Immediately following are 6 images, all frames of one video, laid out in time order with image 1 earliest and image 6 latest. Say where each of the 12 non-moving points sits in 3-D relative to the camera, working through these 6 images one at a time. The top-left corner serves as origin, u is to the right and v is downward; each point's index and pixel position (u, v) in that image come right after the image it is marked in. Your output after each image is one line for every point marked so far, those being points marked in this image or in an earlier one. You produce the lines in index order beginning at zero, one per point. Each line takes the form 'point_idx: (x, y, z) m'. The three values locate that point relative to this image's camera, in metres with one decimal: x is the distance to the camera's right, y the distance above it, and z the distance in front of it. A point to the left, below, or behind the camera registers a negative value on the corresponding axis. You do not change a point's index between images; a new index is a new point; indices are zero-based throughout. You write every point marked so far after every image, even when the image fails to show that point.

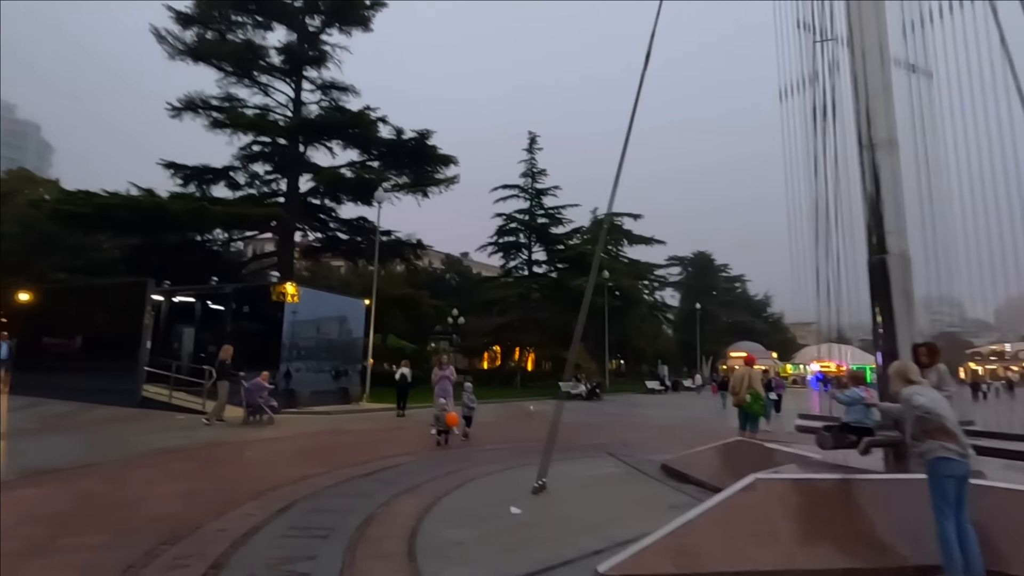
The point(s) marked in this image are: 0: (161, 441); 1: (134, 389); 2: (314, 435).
0: (-7.4, -3.3, +11.4) m
1: (-13.1, -3.5, +18.6) m
2: (-4.9, -3.6, +13.3) m
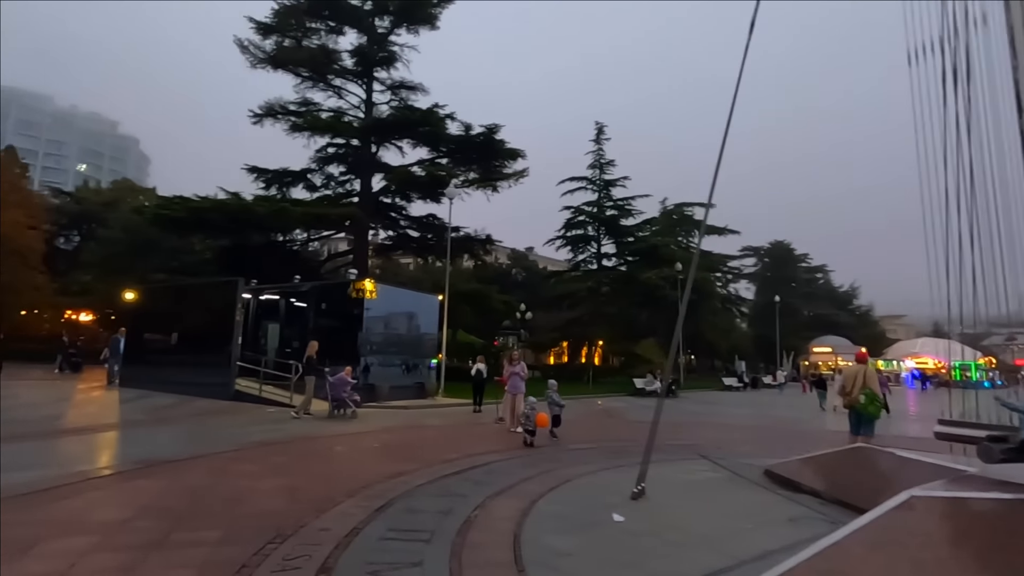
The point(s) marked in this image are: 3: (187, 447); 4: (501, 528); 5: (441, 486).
0: (-5.6, -3.2, +11.8) m
1: (-10.4, -3.4, +19.7) m
2: (-2.8, -3.5, +13.4) m
3: (-6.2, -3.0, +10.3) m
4: (-0.1, -2.8, +6.3) m
5: (-1.0, -2.9, +7.9) m
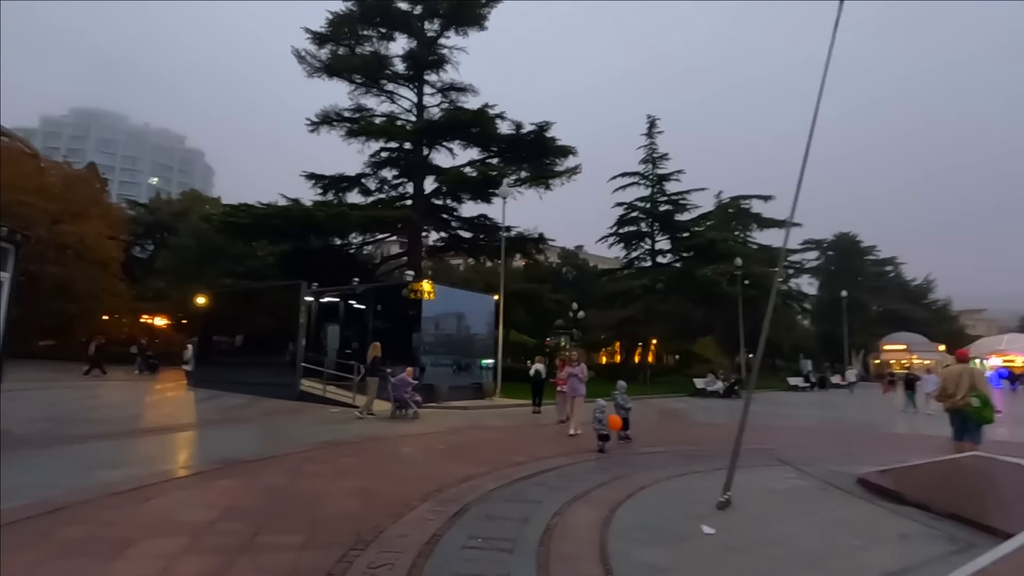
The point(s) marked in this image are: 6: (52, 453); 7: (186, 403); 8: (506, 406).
0: (-4.2, -3.3, +11.9) m
1: (-8.2, -3.6, +20.2) m
2: (-1.3, -3.6, +13.3) m
3: (-4.9, -3.1, +10.5) m
4: (+0.8, -2.8, +6.0) m
5: (0.0, -2.9, +7.7) m
6: (-8.0, -2.9, +9.3) m
7: (-10.6, -3.8, +17.5) m
8: (-0.2, -4.4, +20.0) m
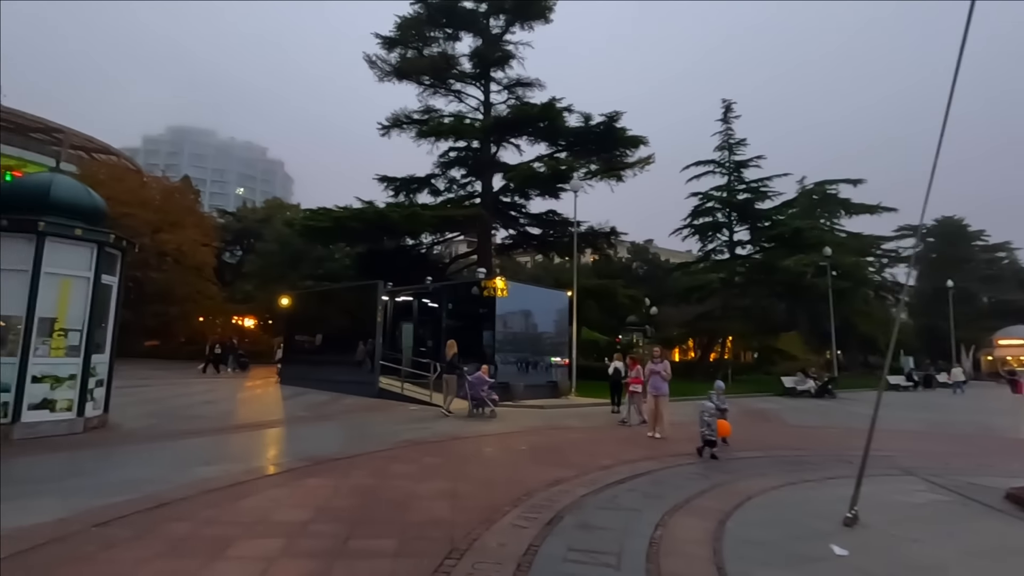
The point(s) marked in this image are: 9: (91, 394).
0: (-2.3, -3.2, +11.9) m
1: (-5.4, -3.6, +20.6) m
2: (+0.7, -3.4, +12.9) m
3: (-3.3, -3.1, +10.6) m
4: (+1.8, -2.7, +5.4) m
5: (+1.3, -2.8, +7.2) m
6: (-6.5, -2.9, +9.8) m
7: (-8.1, -3.8, +18.2) m
8: (+2.6, -4.2, +19.4) m
9: (-8.7, -2.2, +11.1) m
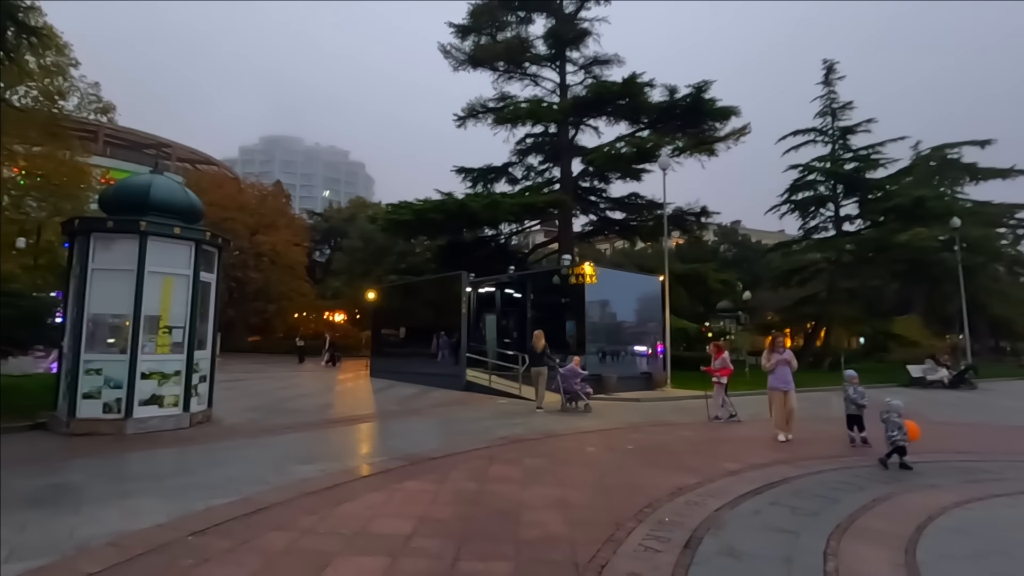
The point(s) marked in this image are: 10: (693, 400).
0: (-0.2, -3.0, +11.3) m
1: (-2.0, -3.2, +20.3) m
2: (+2.9, -3.1, +11.8) m
3: (-1.3, -2.9, +10.1) m
4: (+3.0, -2.4, +4.2) m
5: (+2.7, -2.5, +6.0) m
6: (-4.6, -2.8, +9.7) m
7: (-5.0, -3.6, +18.3) m
8: (+5.7, -3.7, +18.0) m
9: (-6.7, -2.2, +11.4) m
10: (+6.2, -3.8, +18.3) m
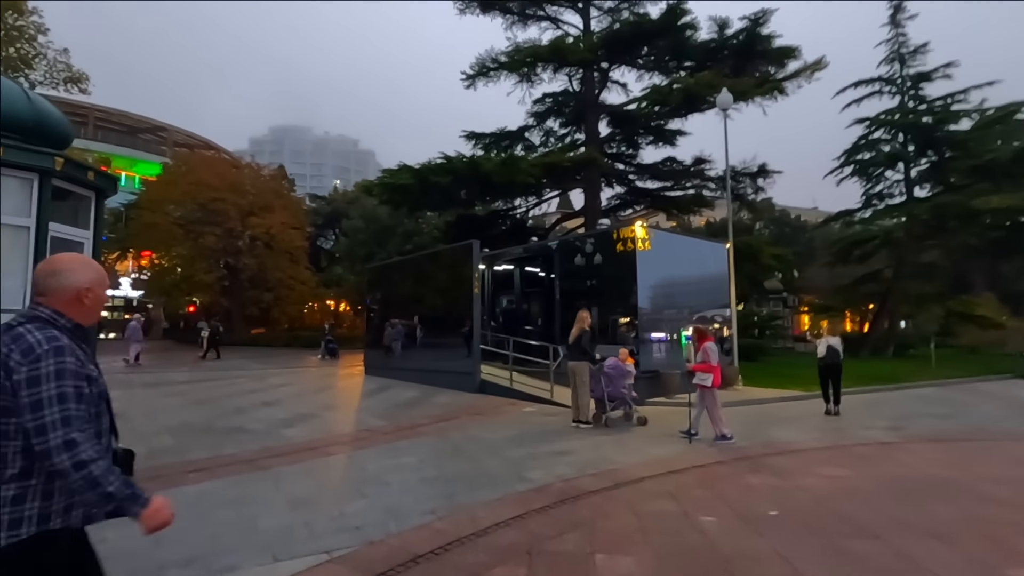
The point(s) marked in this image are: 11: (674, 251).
0: (+0.3, -2.4, +7.0) m
1: (-1.2, -2.4, +16.1) m
2: (+3.5, -2.4, +7.4) m
3: (-0.8, -2.3, +5.8) m
4: (+3.3, -1.9, -0.2) m
5: (+3.1, -2.0, +1.7) m
6: (-4.1, -2.3, +5.5) m
7: (-4.3, -2.9, +14.2) m
8: (+6.4, -2.8, +13.6) m
9: (-6.2, -1.6, +7.2) m
10: (+6.9, -2.9, +13.8) m
11: (+4.9, +1.1, +17.4) m
